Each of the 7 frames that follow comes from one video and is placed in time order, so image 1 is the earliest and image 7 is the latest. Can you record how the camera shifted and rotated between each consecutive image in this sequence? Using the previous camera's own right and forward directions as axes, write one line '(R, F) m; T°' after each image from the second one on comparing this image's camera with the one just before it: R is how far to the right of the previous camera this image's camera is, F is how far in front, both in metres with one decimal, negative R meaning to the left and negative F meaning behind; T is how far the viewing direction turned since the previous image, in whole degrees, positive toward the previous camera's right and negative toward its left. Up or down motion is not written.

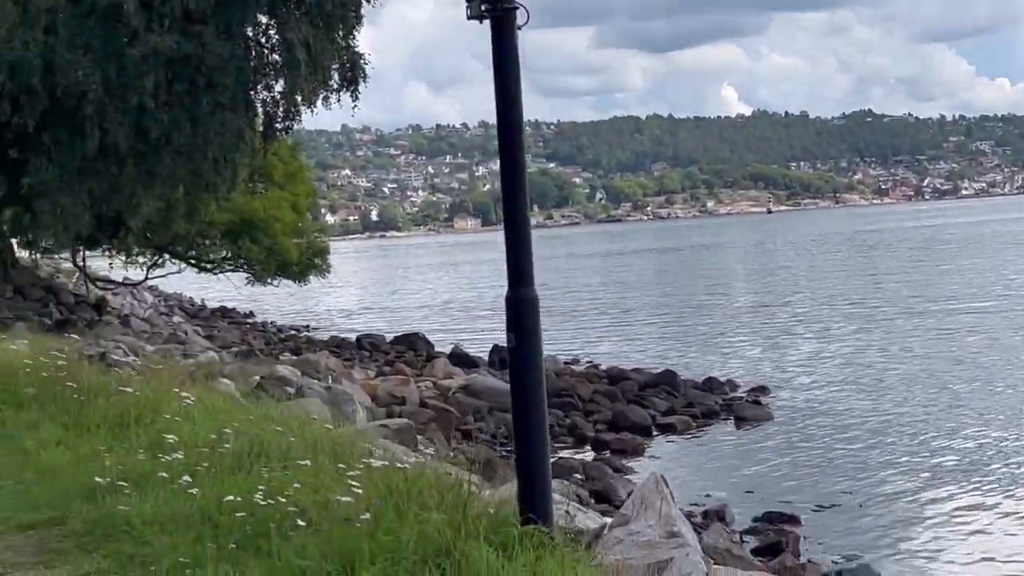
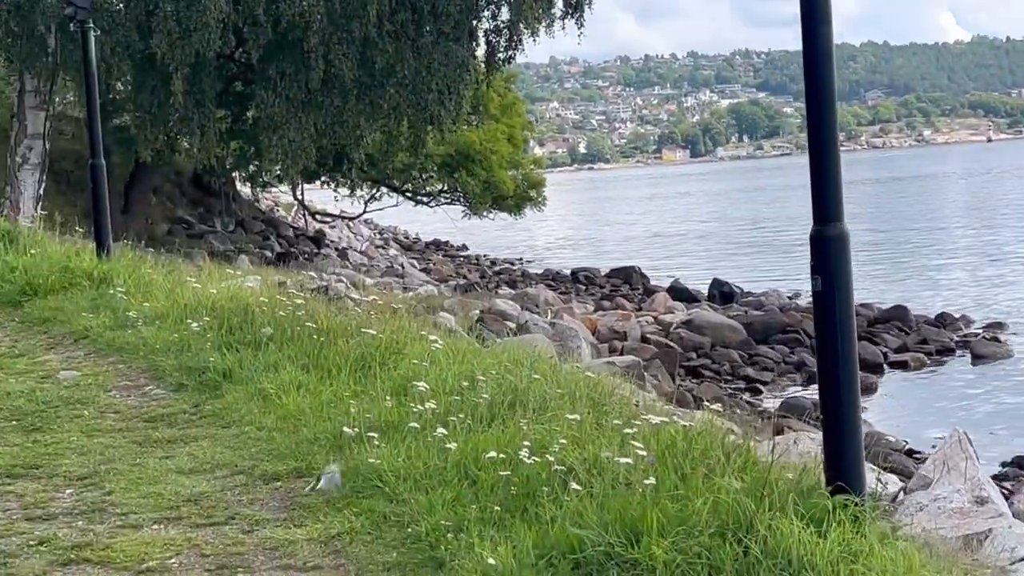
(-0.2, +0.4) m; -7°
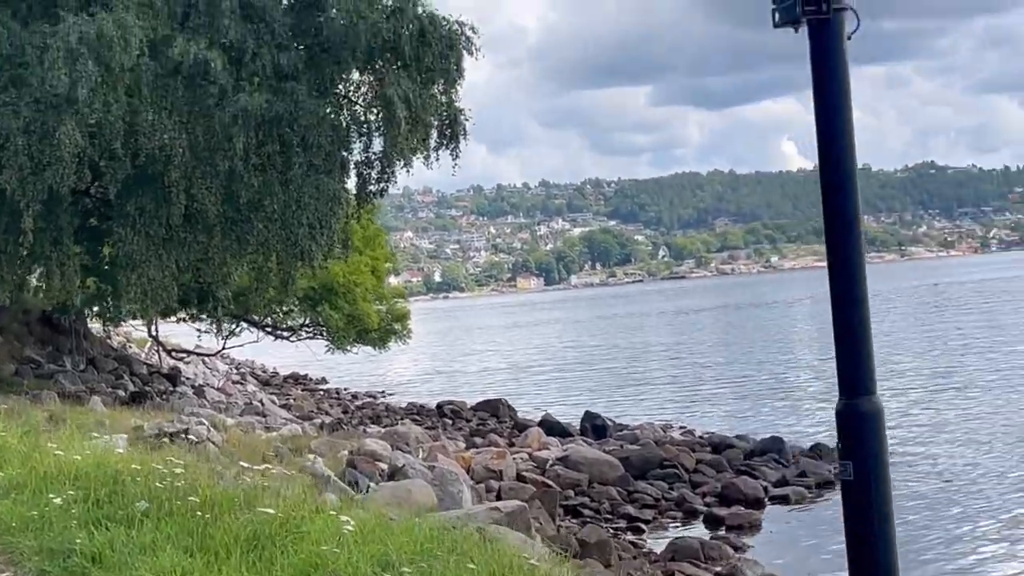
(-0.2, +0.7) m; +5°
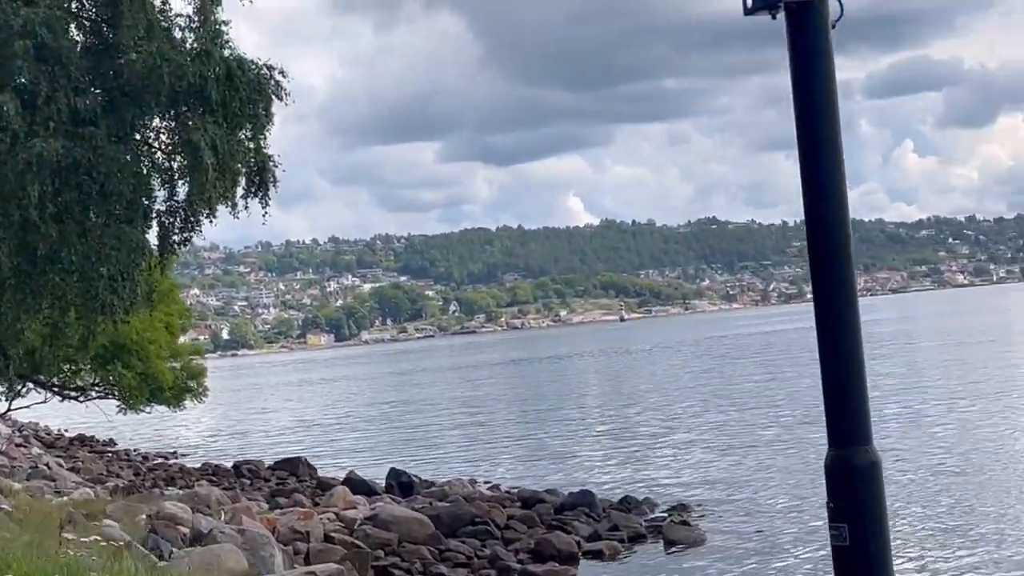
(-0.2, +0.5) m; +7°
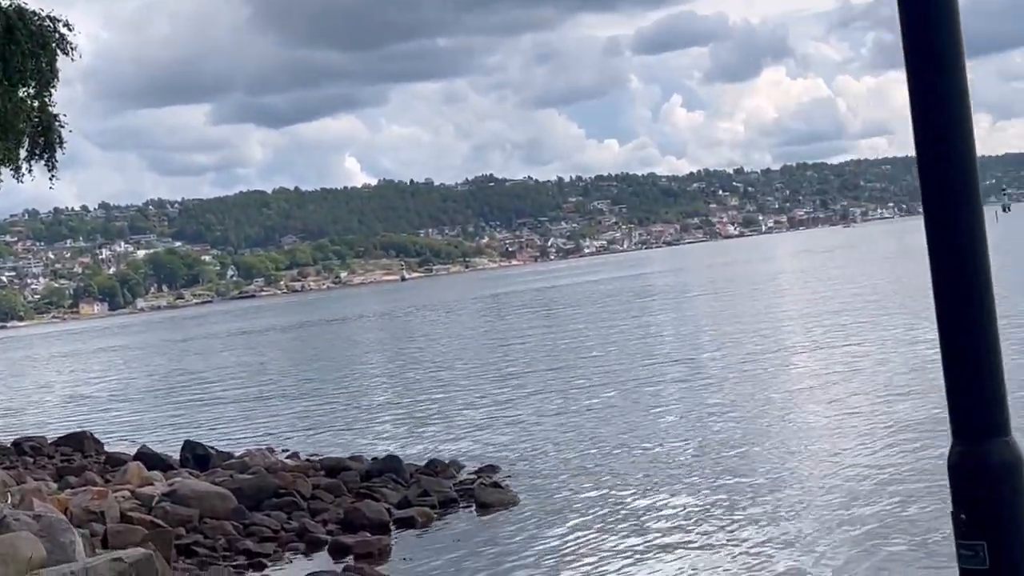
(-0.3, +0.6) m; +7°
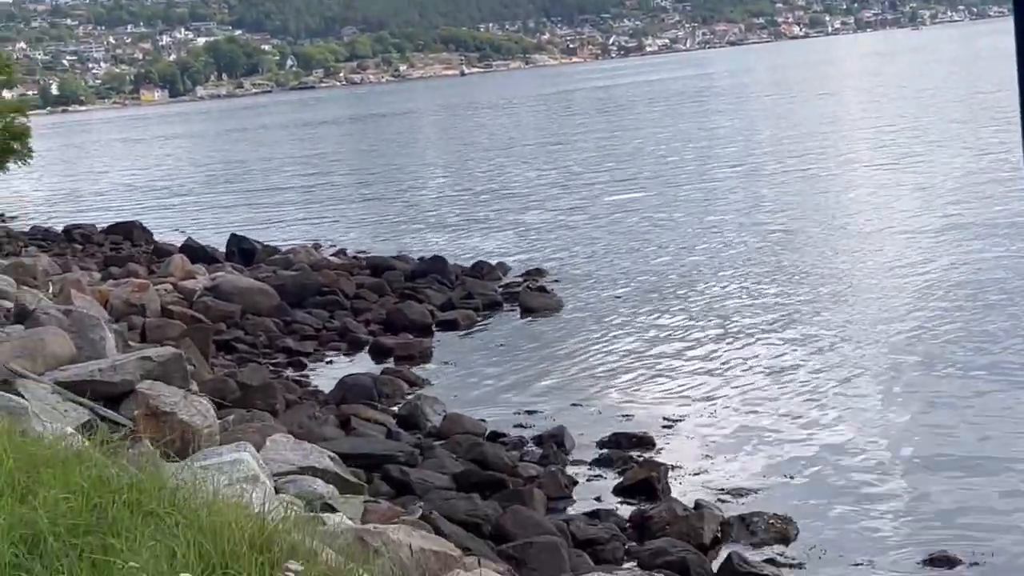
(+0.1, +0.5) m; -2°
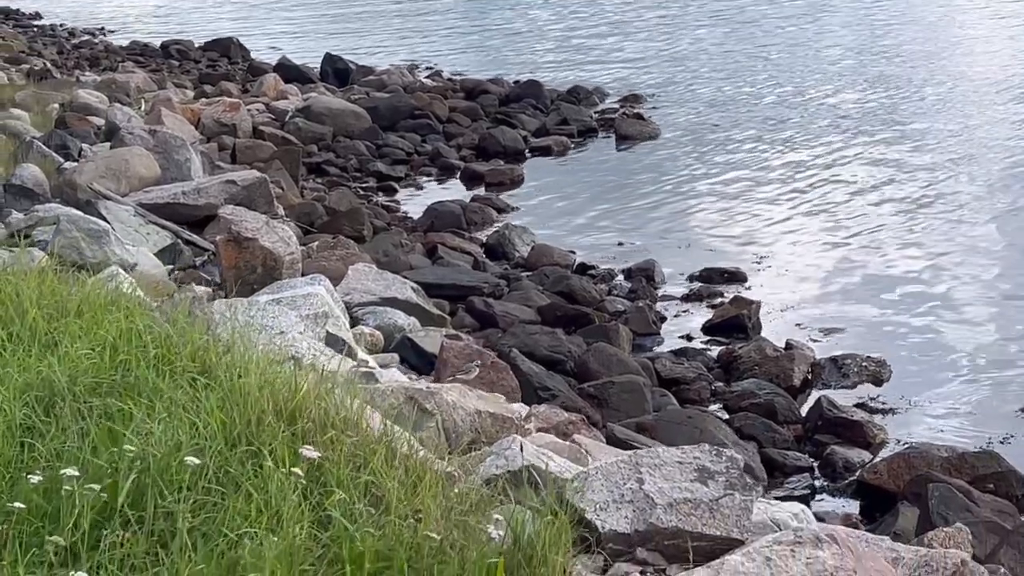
(+0.1, +0.3) m; -3°
